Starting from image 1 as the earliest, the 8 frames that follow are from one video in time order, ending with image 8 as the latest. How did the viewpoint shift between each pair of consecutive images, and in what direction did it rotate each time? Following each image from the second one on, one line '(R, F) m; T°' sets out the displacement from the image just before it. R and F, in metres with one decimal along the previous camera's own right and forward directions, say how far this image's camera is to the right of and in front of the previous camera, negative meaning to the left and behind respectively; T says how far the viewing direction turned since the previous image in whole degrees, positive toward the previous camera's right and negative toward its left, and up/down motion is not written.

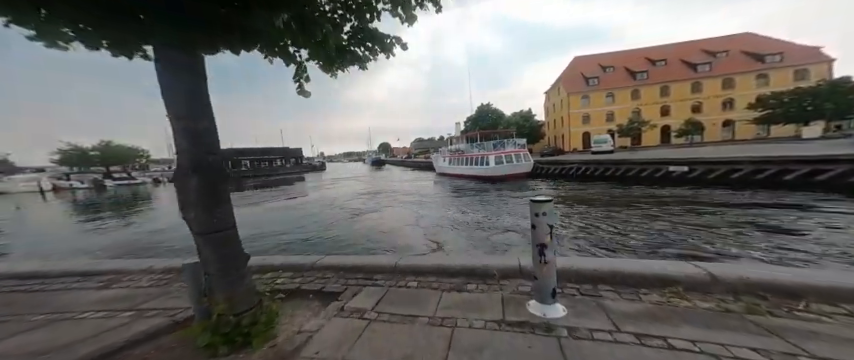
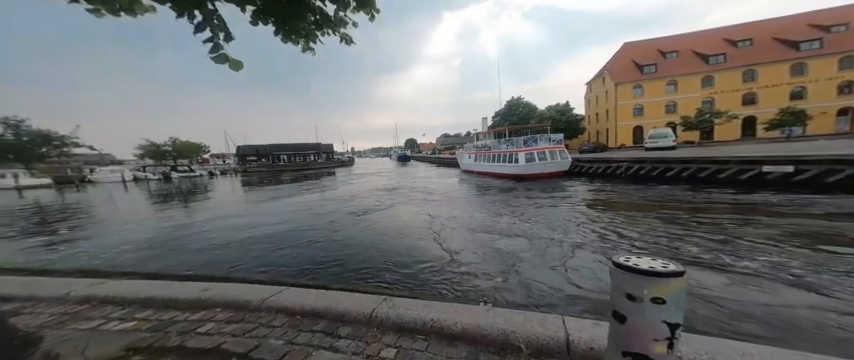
(+0.3, +1.2) m; -6°
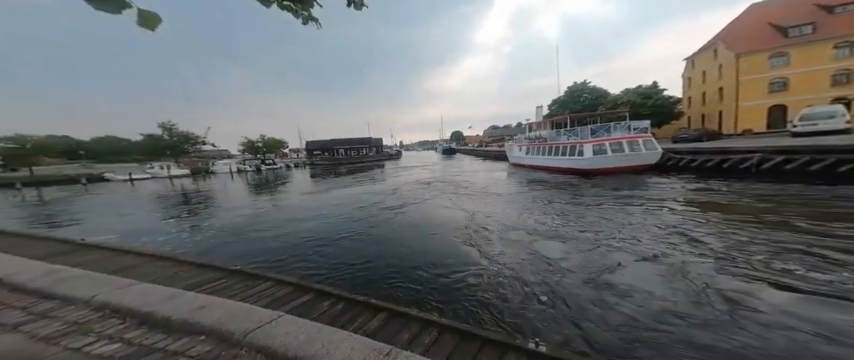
(-0.1, +0.9) m; -10°
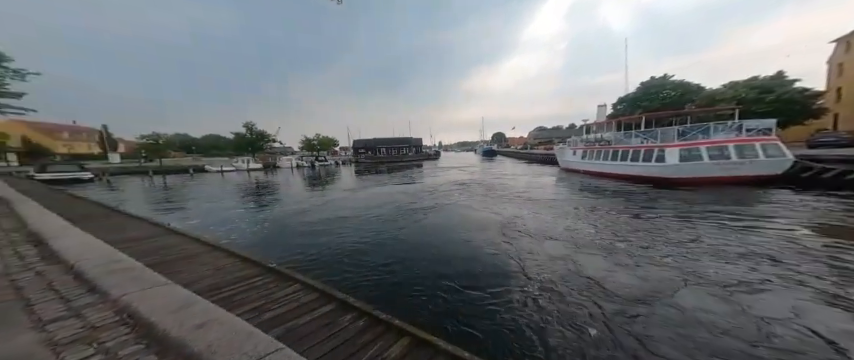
(-0.7, +0.8) m; -8°
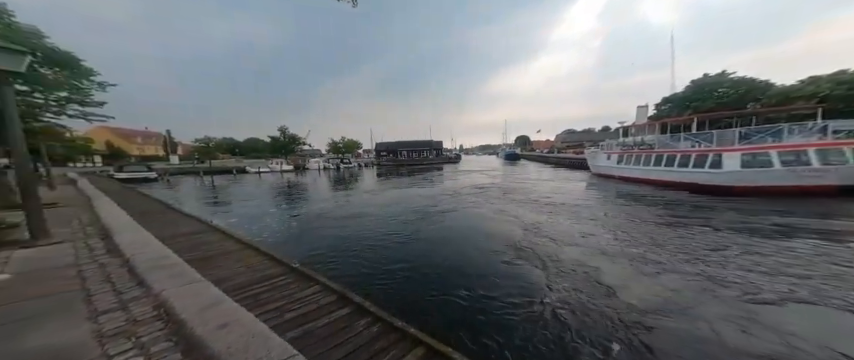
(-0.5, +0.2) m; -5°
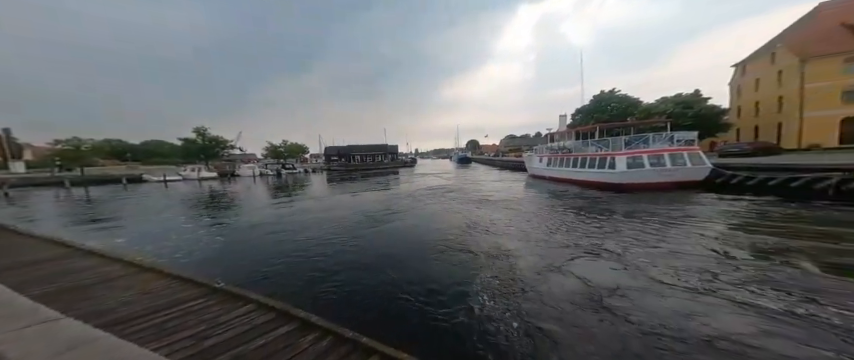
(+0.8, -0.5) m; +10°
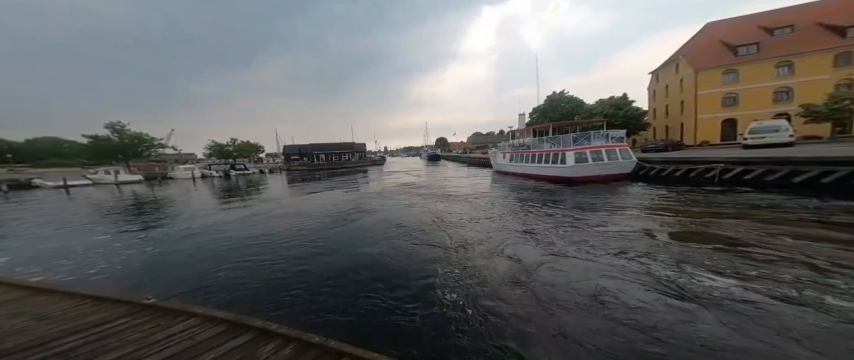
(+0.3, -0.3) m; +7°
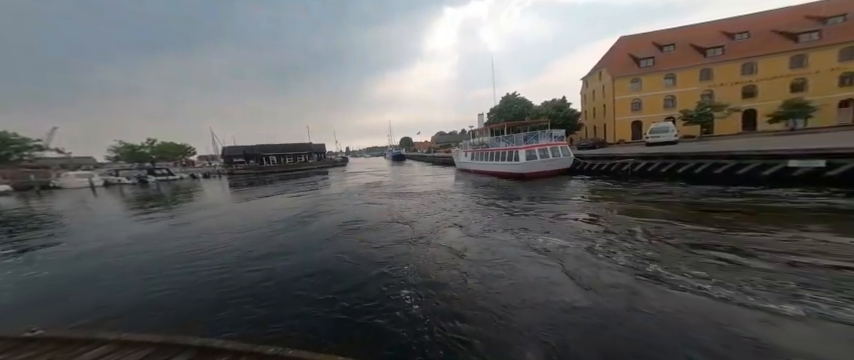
(+0.3, -0.2) m; +7°
